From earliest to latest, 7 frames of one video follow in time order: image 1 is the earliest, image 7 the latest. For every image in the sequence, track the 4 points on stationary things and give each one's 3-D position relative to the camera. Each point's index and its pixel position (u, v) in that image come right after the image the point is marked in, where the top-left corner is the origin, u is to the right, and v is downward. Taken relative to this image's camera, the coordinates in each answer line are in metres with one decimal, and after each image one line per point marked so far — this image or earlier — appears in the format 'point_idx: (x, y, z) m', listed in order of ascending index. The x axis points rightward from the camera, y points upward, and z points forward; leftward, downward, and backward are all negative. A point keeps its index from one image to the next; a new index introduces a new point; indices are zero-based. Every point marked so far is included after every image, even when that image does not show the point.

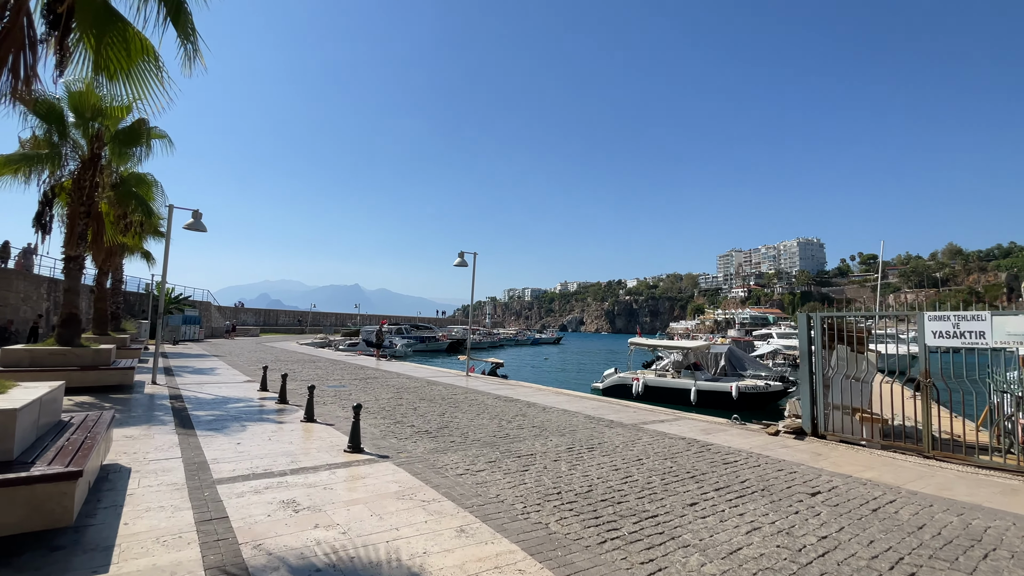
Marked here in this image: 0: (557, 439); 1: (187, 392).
0: (+0.9, -2.8, +8.8) m
1: (-8.6, -2.8, +12.9) m
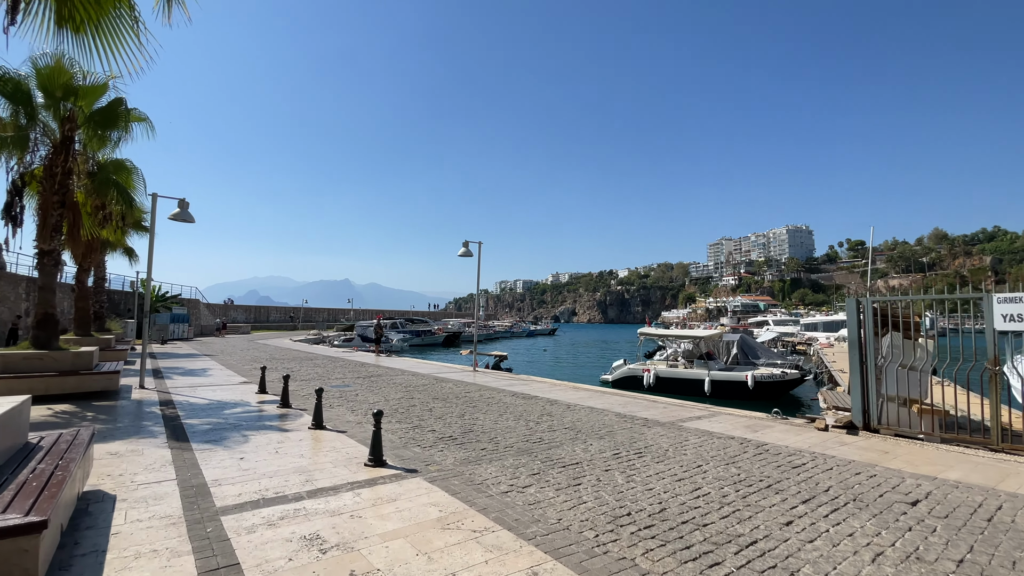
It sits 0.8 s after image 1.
0: (+1.4, -2.5, +7.9) m
1: (-8.1, -2.7, +11.9) m
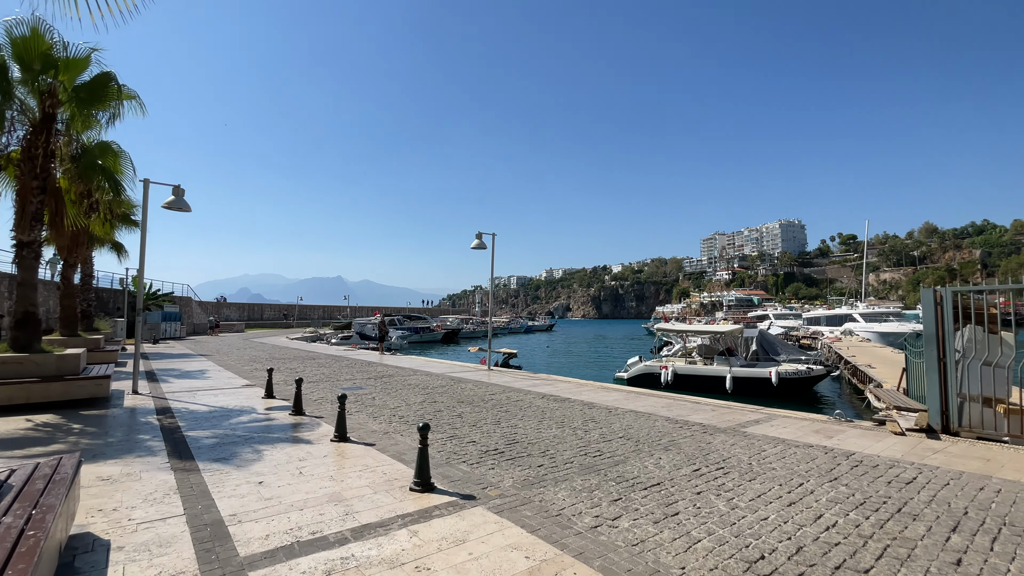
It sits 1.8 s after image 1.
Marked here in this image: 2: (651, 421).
0: (+2.2, -2.4, +6.9) m
1: (-7.4, -2.6, +10.7) m
2: (+2.7, -2.6, +9.3) m
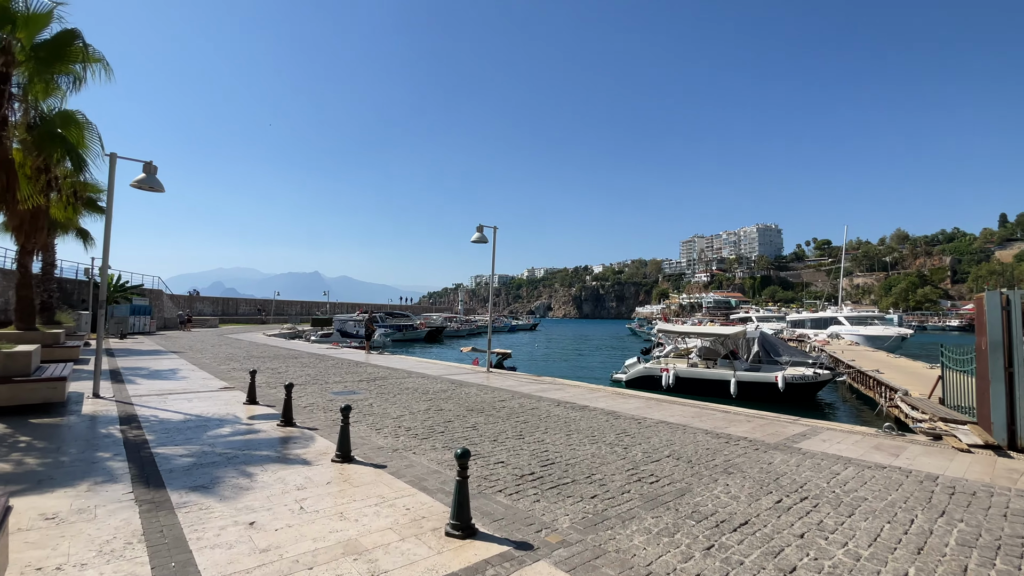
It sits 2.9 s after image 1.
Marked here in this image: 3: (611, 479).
0: (+2.7, -2.4, +5.9) m
1: (-7.0, -2.4, +9.3) m
2: (+3.1, -2.5, +8.3) m
3: (+1.2, -2.3, +5.9) m
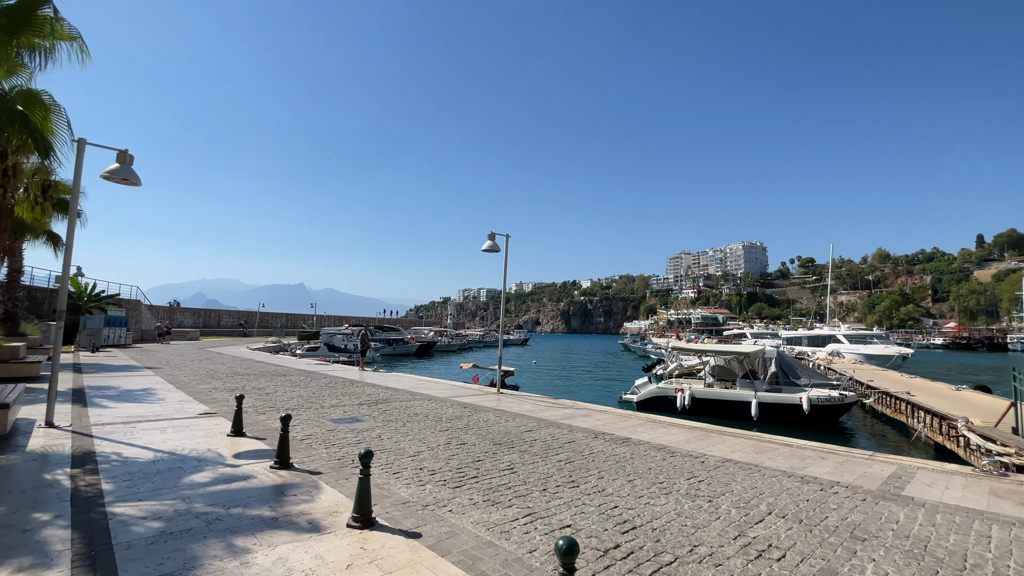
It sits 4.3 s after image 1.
0: (+3.5, -2.5, +4.5) m
1: (-6.4, -2.5, +7.7) m
2: (+3.7, -2.7, +7.0) m
3: (+1.9, -2.4, +4.5) m
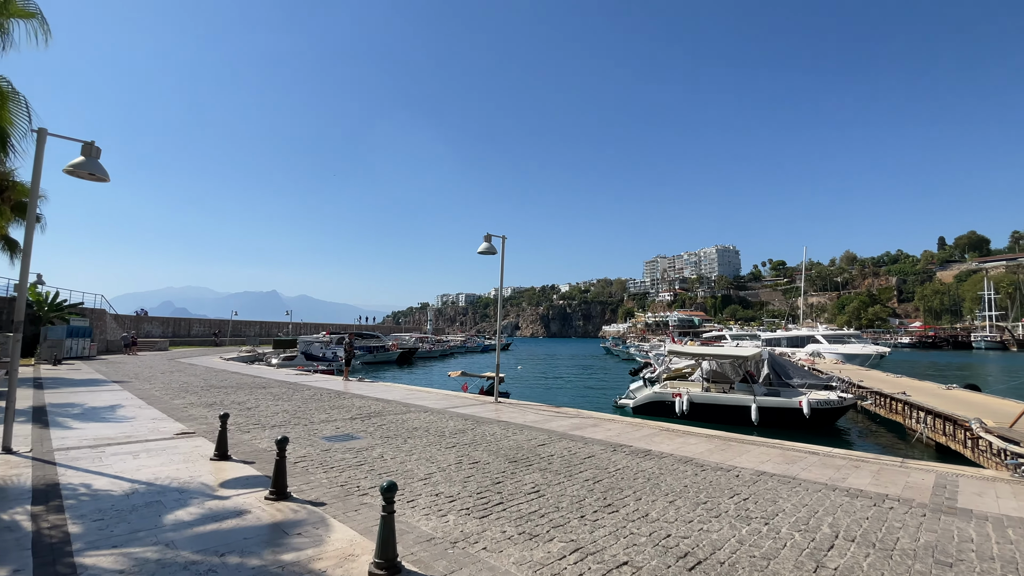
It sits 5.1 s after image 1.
0: (+3.9, -2.5, +4.0) m
1: (-6.1, -2.6, +6.7) m
2: (+4.1, -2.7, +6.4) m
3: (+2.4, -2.4, +3.9) m
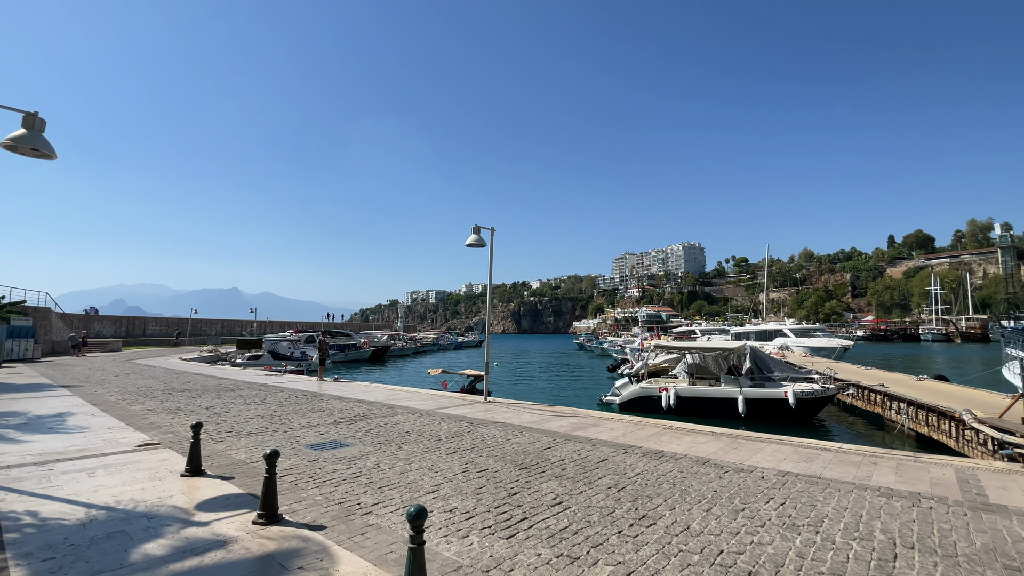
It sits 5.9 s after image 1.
0: (+4.3, -2.4, +3.6) m
1: (-5.8, -2.5, +5.7) m
2: (+4.3, -2.6, +6.1) m
3: (+2.8, -2.3, +3.4) m
